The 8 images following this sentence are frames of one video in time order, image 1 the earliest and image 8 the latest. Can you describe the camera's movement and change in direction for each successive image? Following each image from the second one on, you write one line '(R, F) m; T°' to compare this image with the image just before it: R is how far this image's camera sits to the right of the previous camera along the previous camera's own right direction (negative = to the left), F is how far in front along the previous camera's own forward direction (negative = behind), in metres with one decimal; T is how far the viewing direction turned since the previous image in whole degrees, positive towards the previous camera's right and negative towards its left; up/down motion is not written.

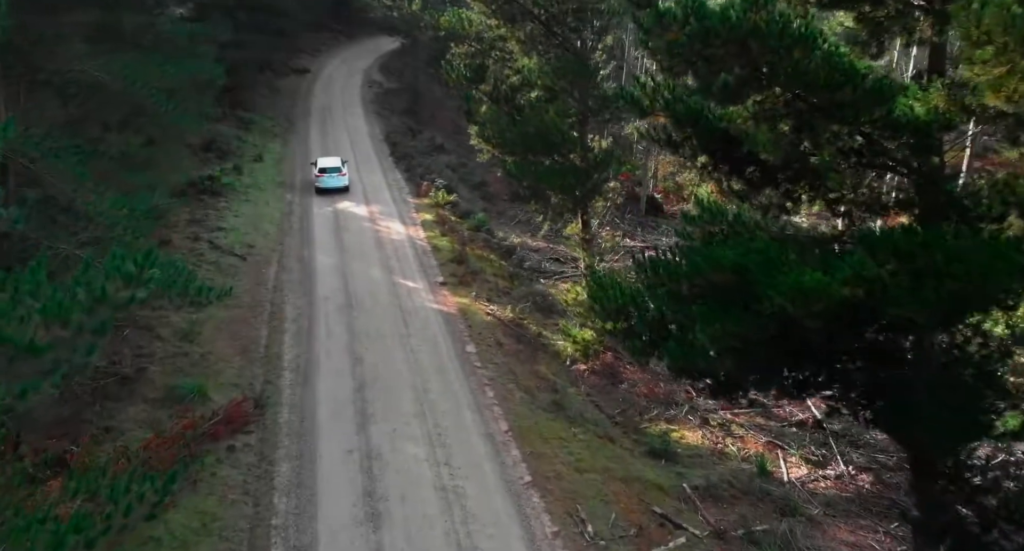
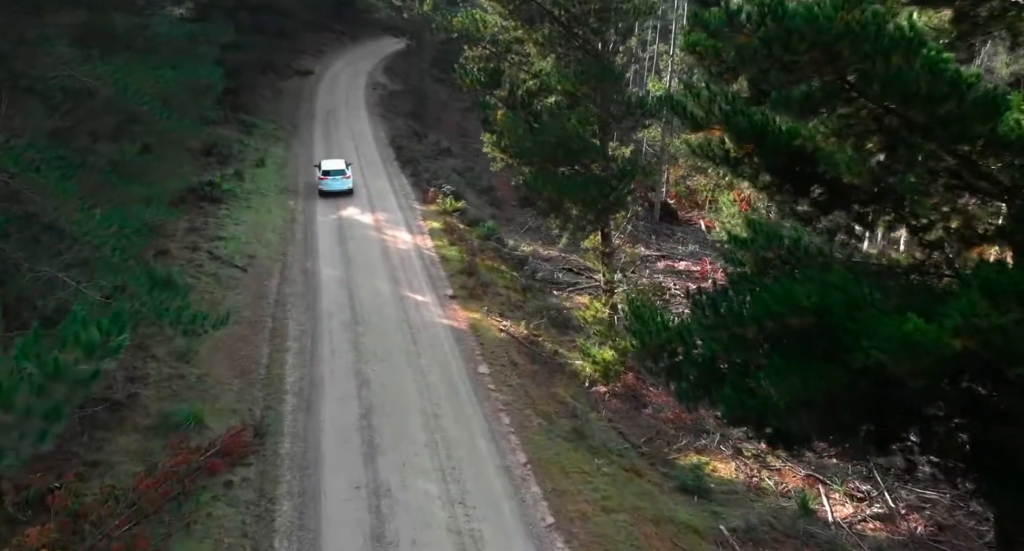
(-0.3, +1.2) m; 0°
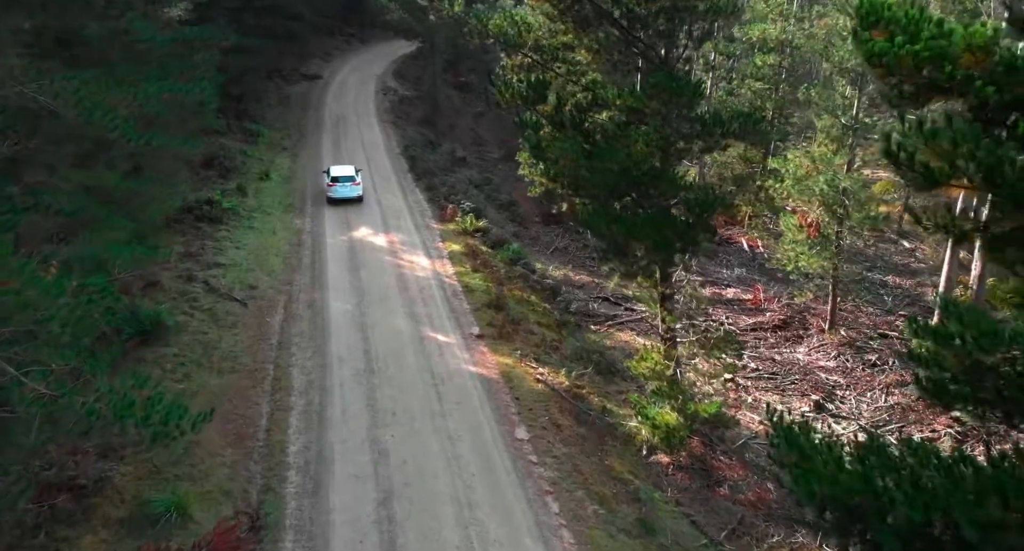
(-0.8, +3.0) m; -1°
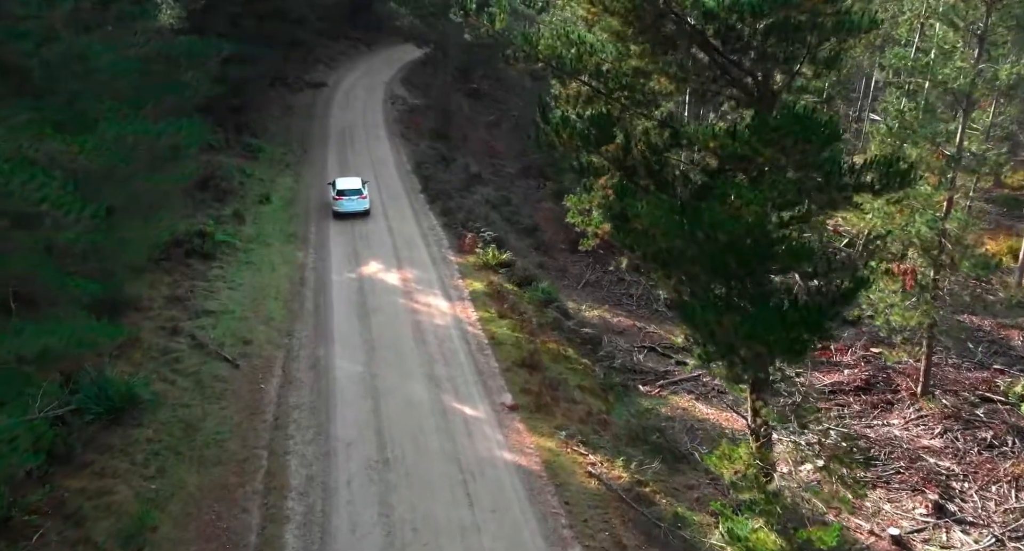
(-0.8, +3.4) m; 0°
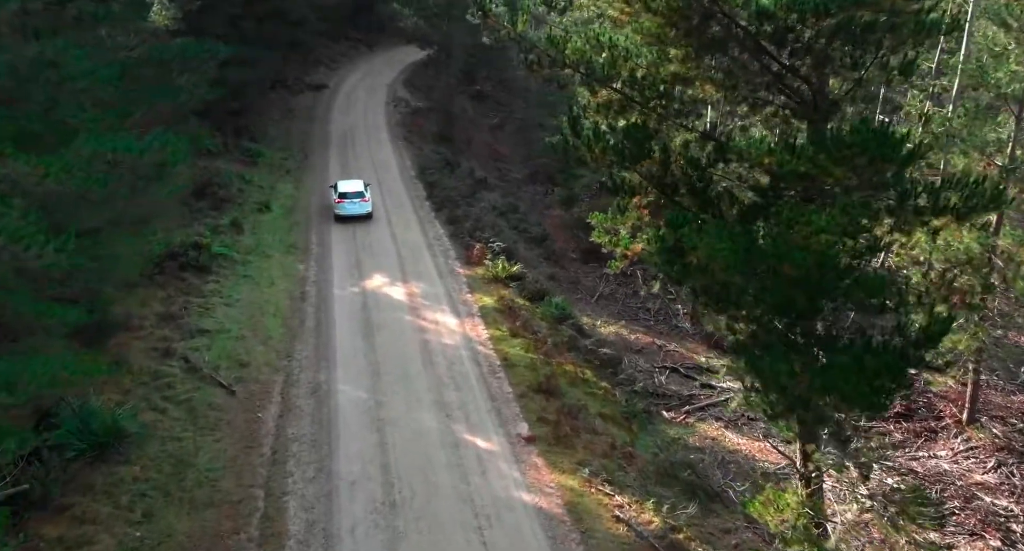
(-0.3, +1.3) m; 0°
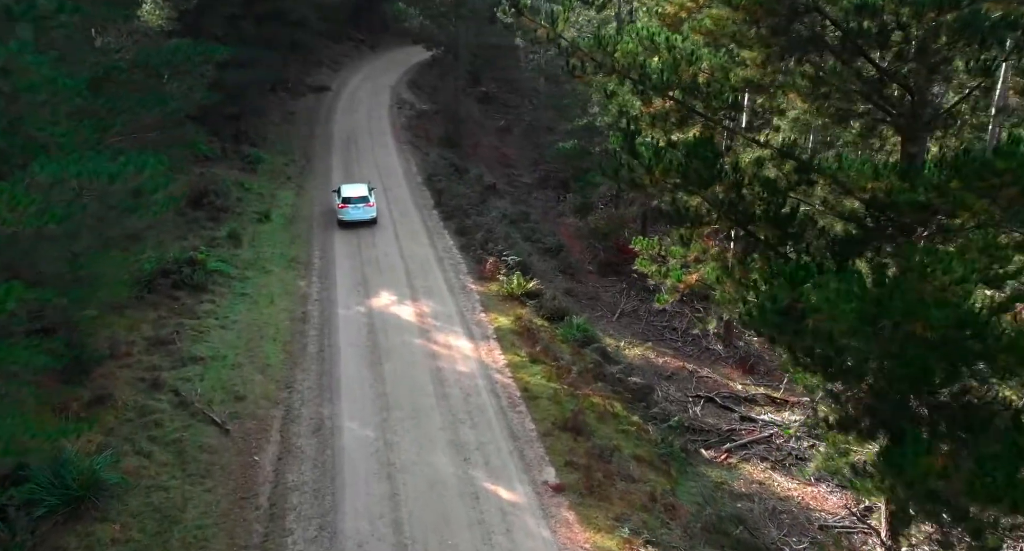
(-0.5, +1.8) m; 0°
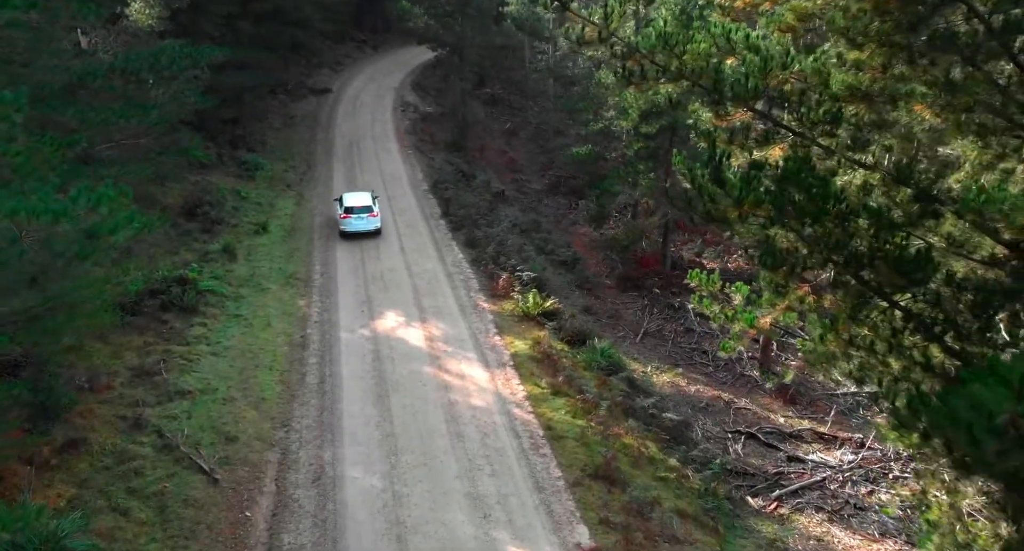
(-0.4, +1.9) m; 0°
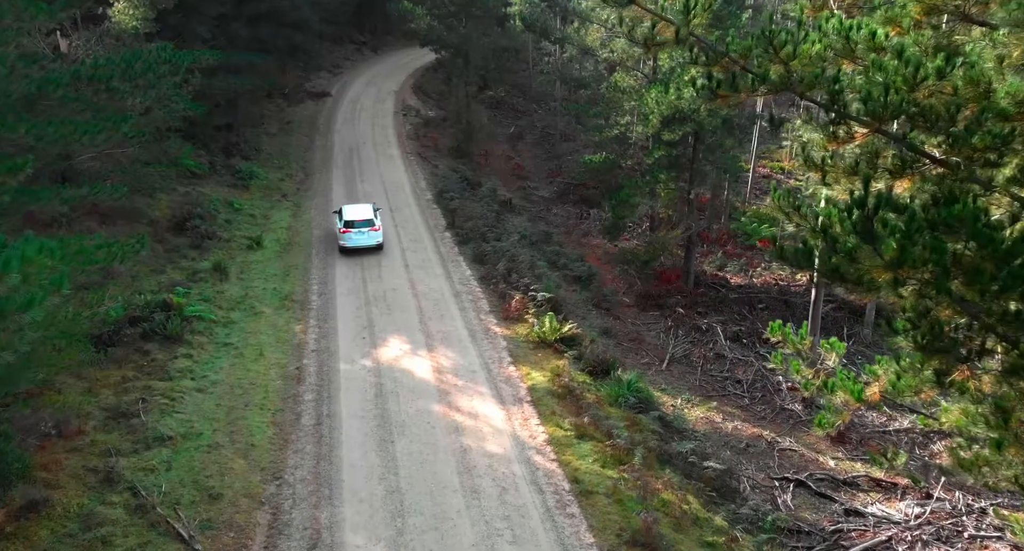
(-0.4, +2.0) m; 0°
